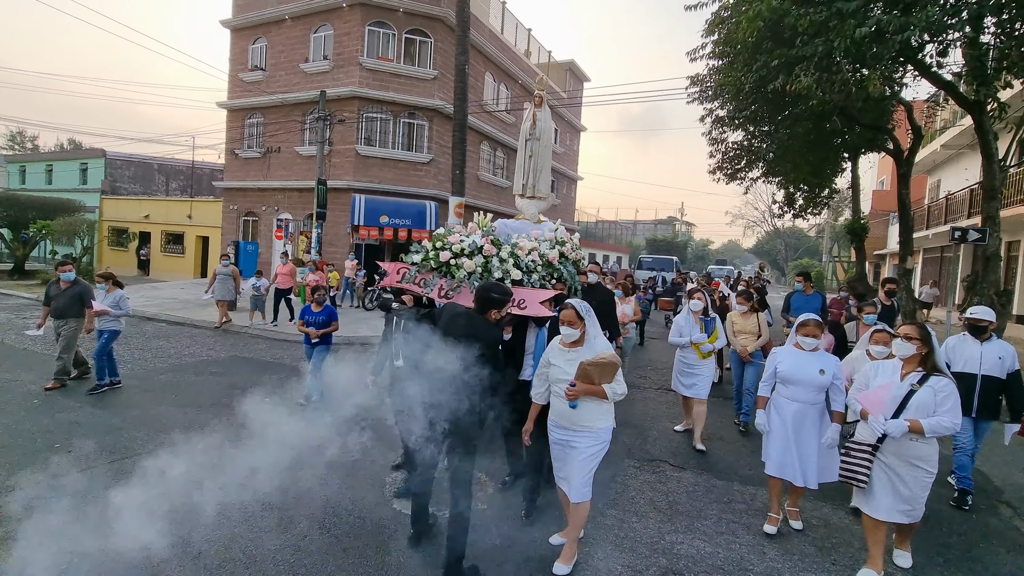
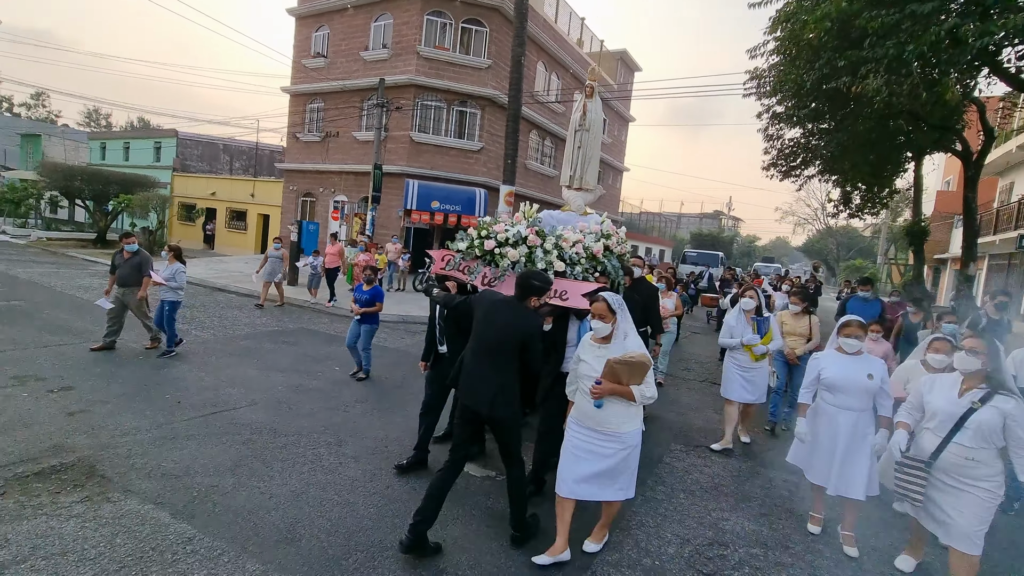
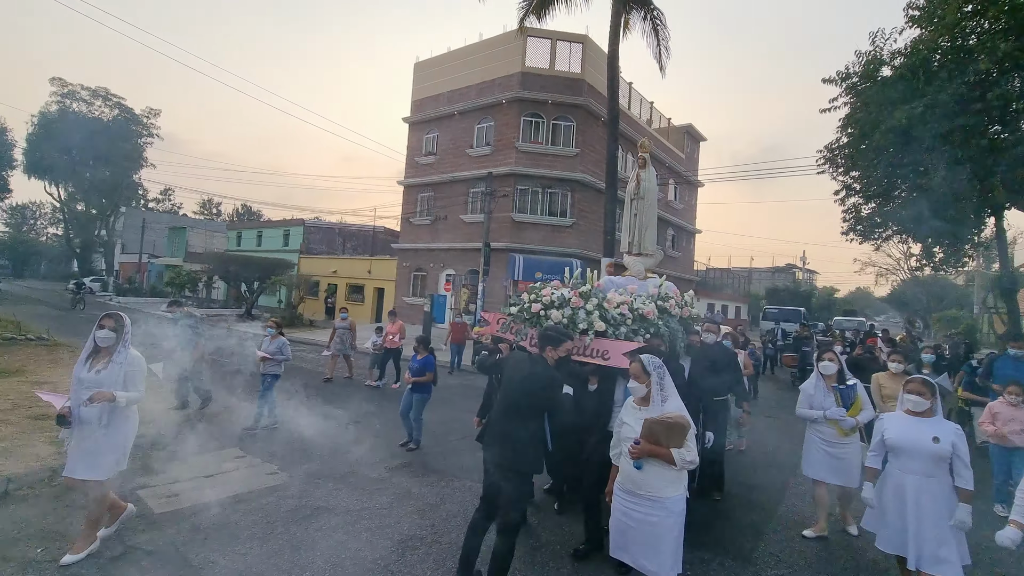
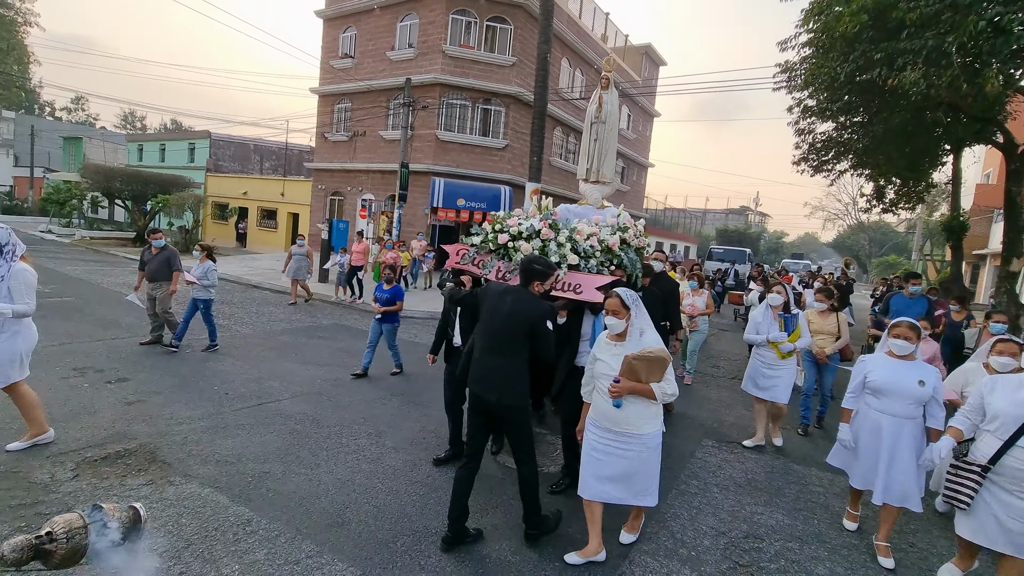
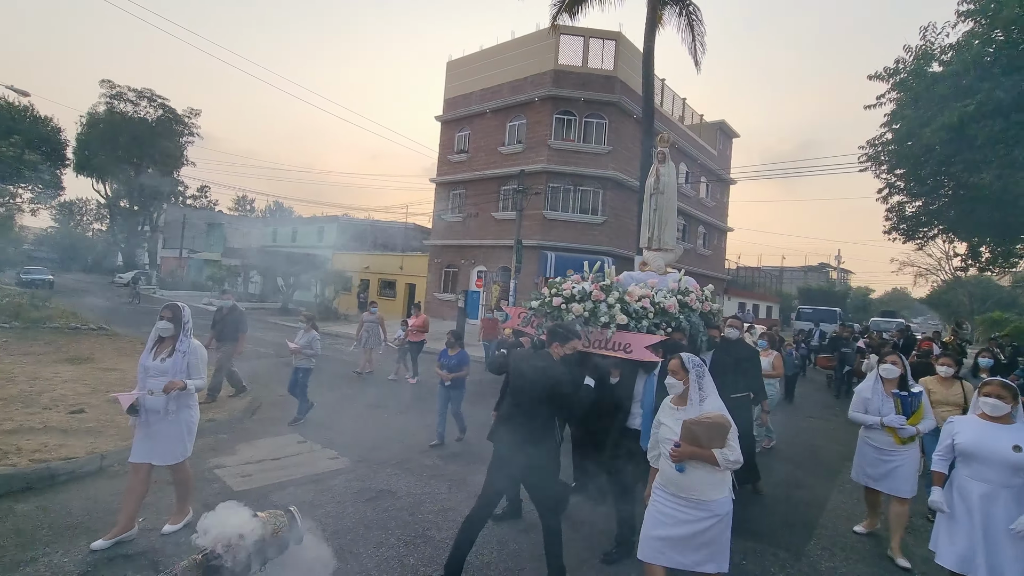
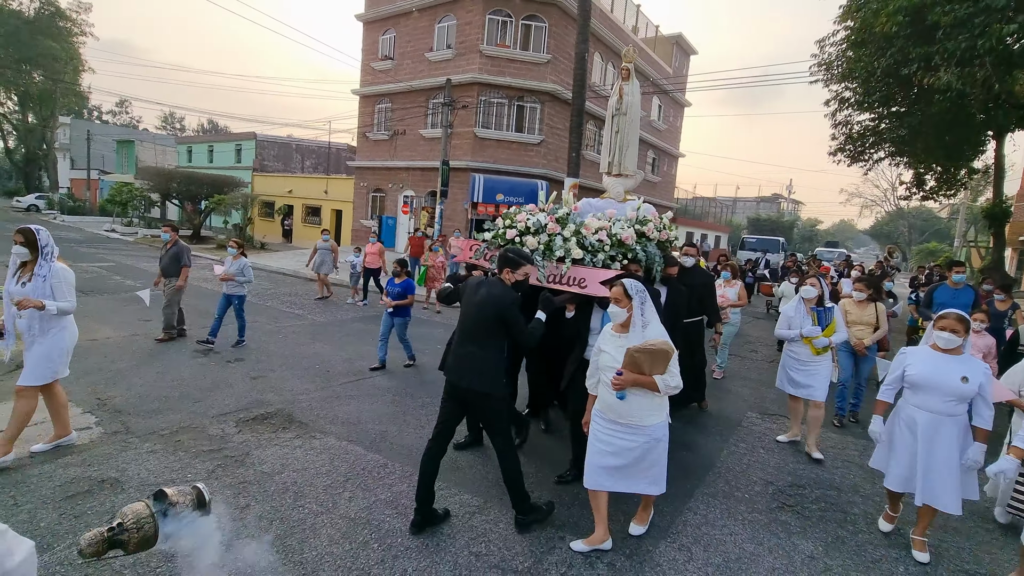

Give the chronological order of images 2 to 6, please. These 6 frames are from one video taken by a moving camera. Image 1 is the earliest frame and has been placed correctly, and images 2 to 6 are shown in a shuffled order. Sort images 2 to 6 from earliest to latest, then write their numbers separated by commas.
2, 4, 6, 3, 5
